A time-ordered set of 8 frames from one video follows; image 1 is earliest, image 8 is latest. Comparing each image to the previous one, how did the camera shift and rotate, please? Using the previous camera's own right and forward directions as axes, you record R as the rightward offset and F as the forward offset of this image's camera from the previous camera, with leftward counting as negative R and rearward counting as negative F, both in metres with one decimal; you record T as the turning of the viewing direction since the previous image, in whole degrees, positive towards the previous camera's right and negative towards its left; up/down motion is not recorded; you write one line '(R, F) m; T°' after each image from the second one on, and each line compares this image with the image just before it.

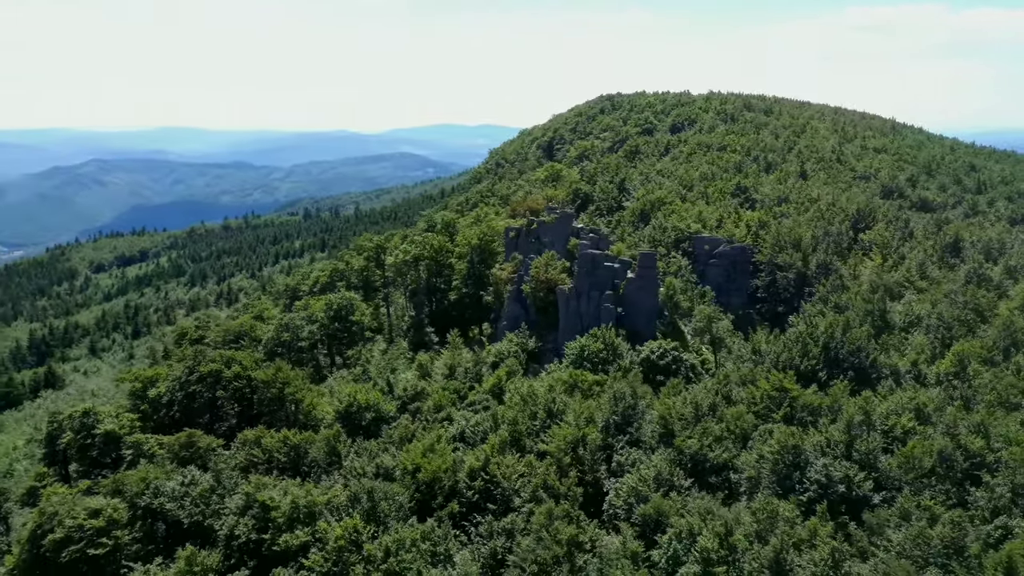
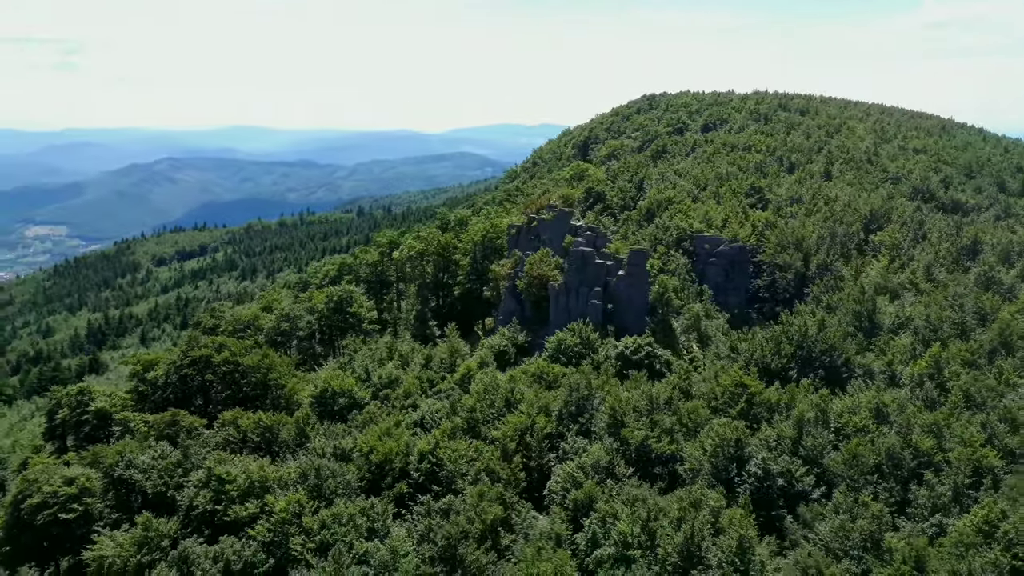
(+5.2, -1.4) m; -4°
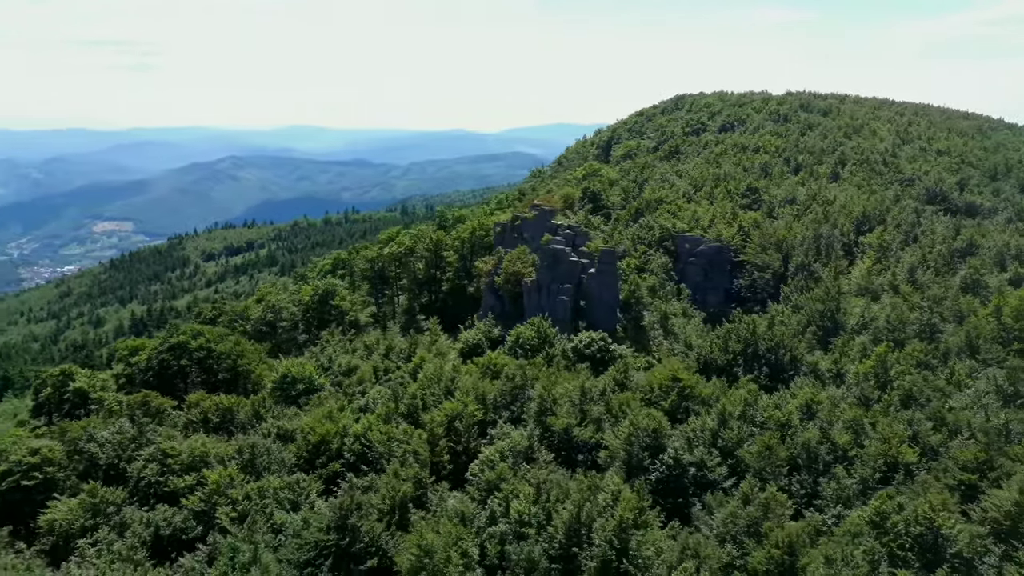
(+6.1, -1.9) m; -4°
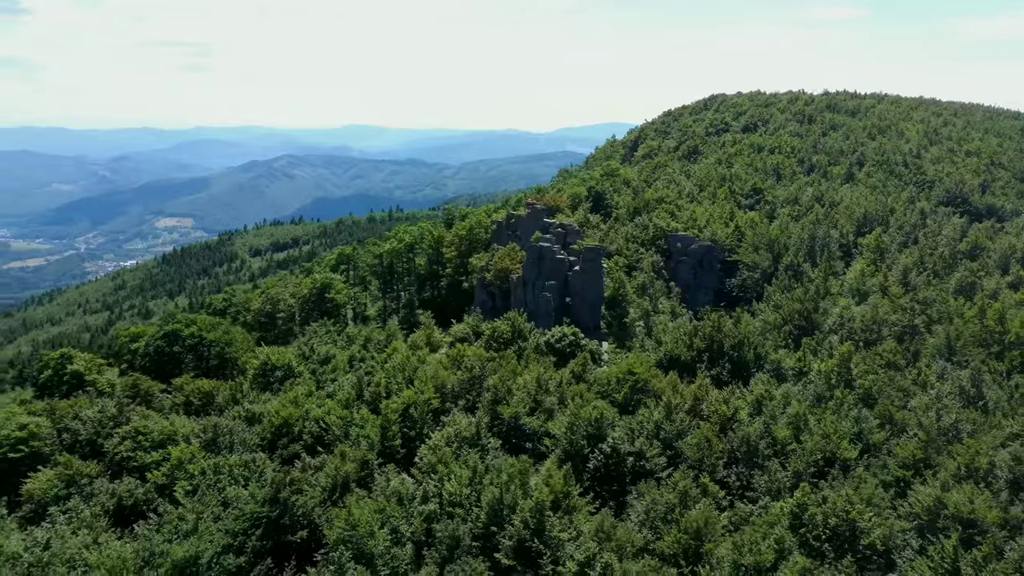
(+5.2, -1.7) m; -4°
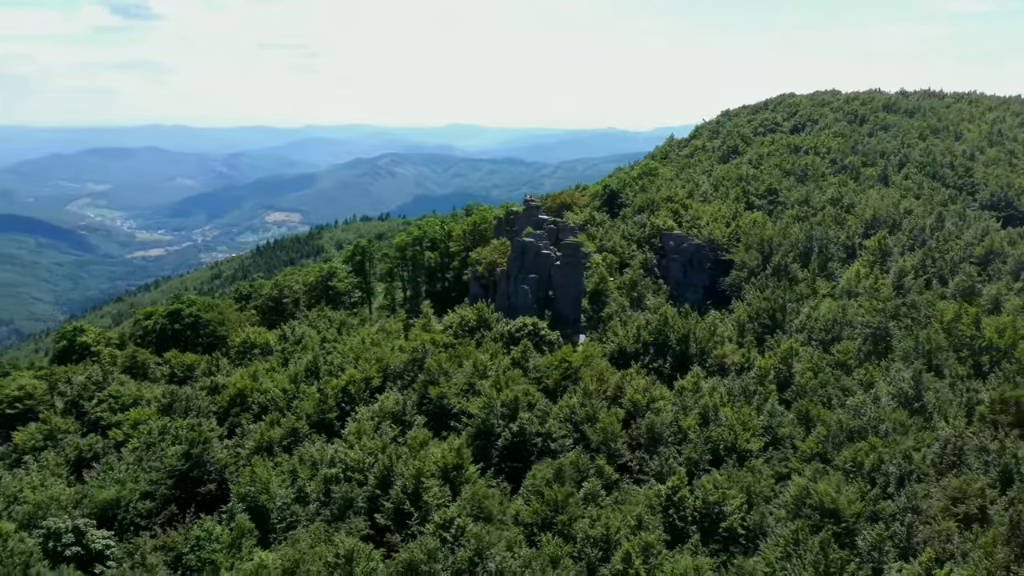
(+9.4, -2.3) m; -7°
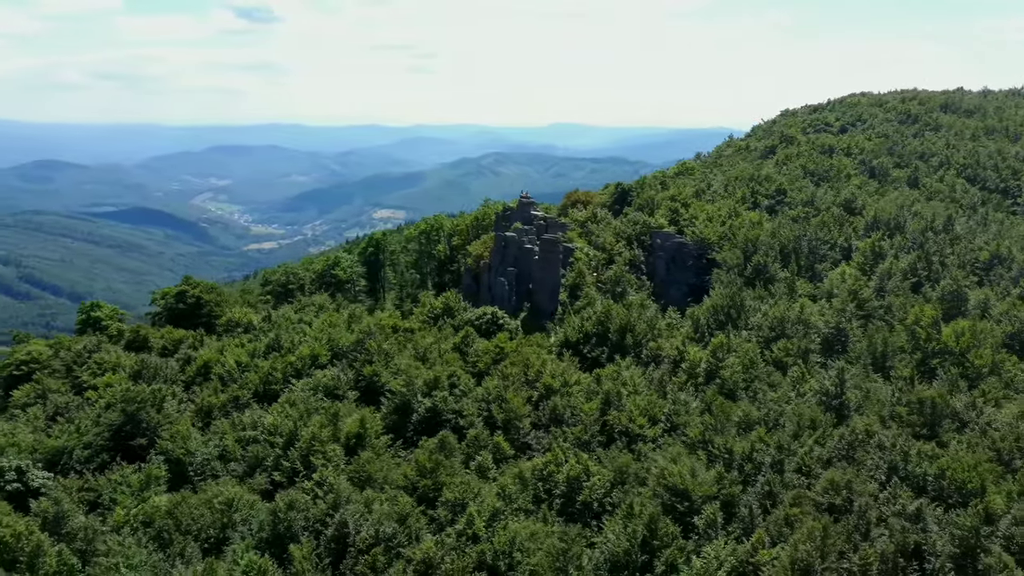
(+10.4, -2.5) m; -7°
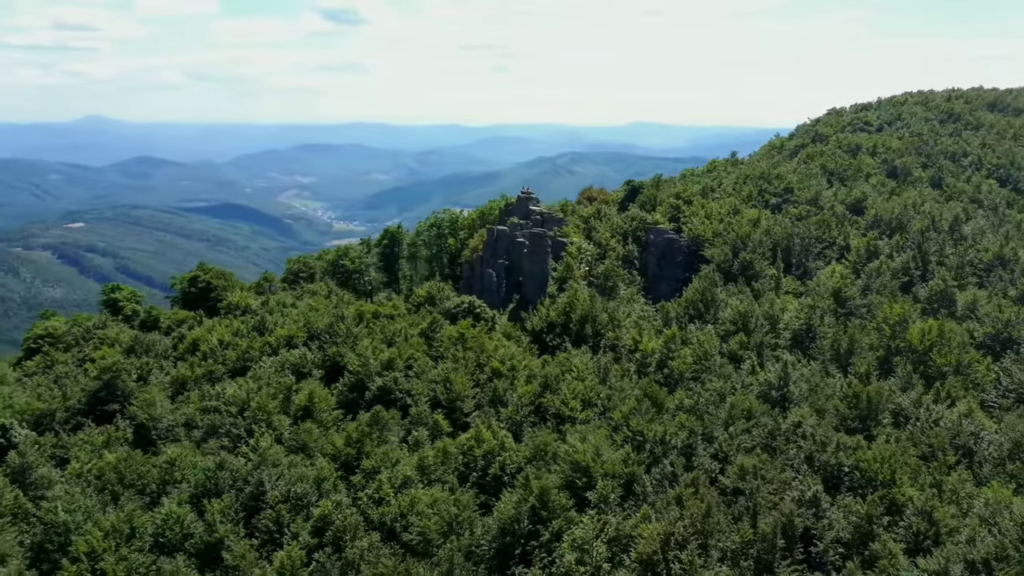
(+7.7, -2.1) m; -5°
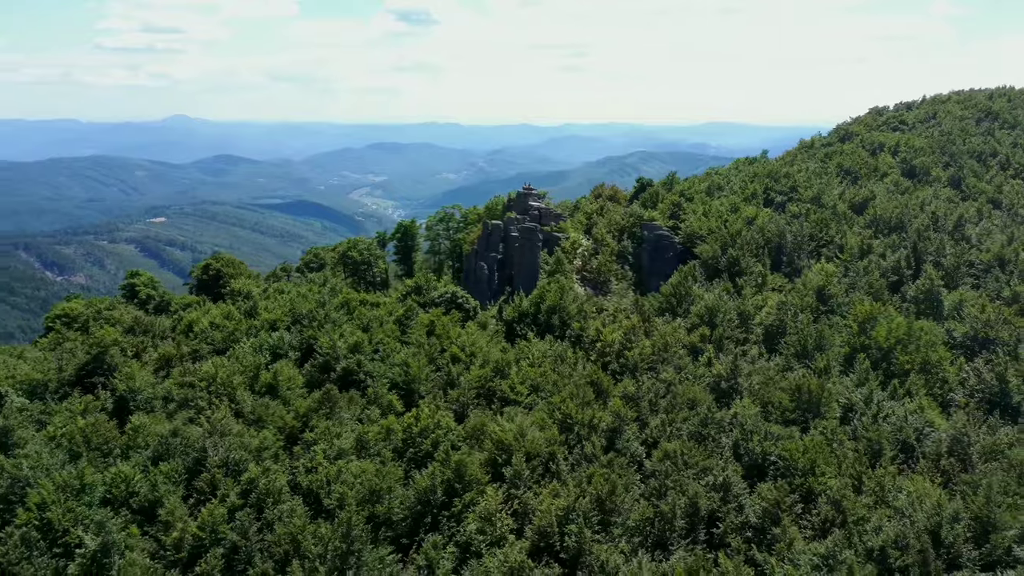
(+6.8, -1.8) m; -5°
